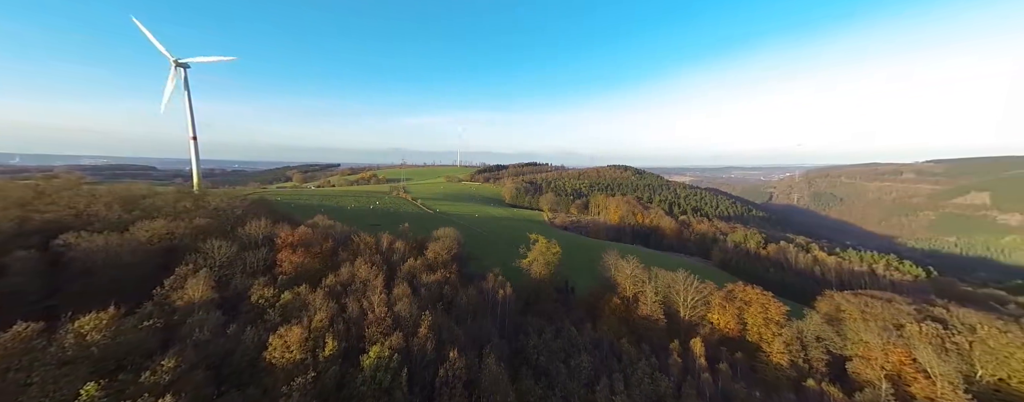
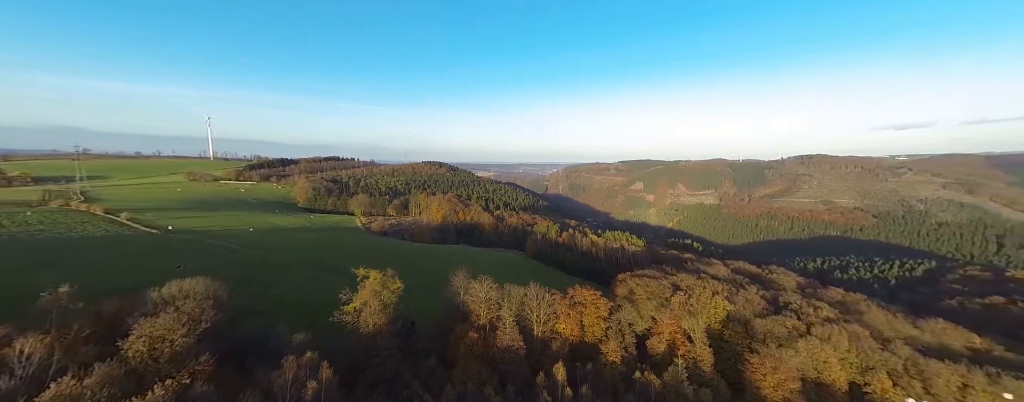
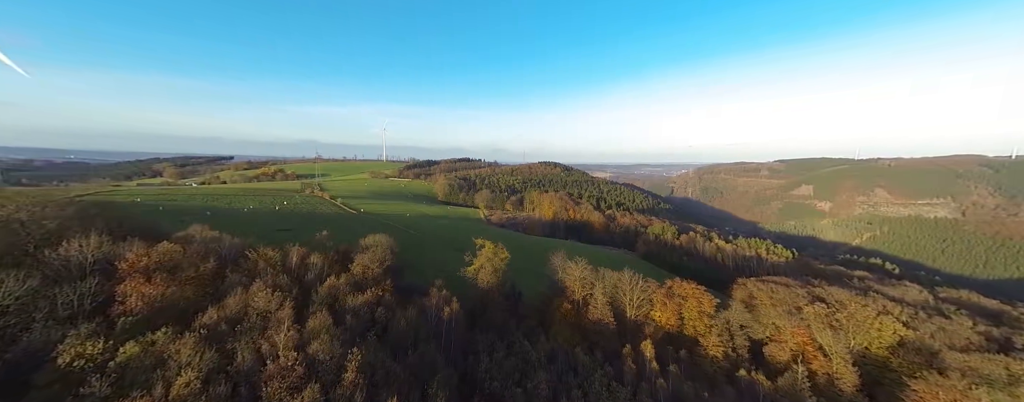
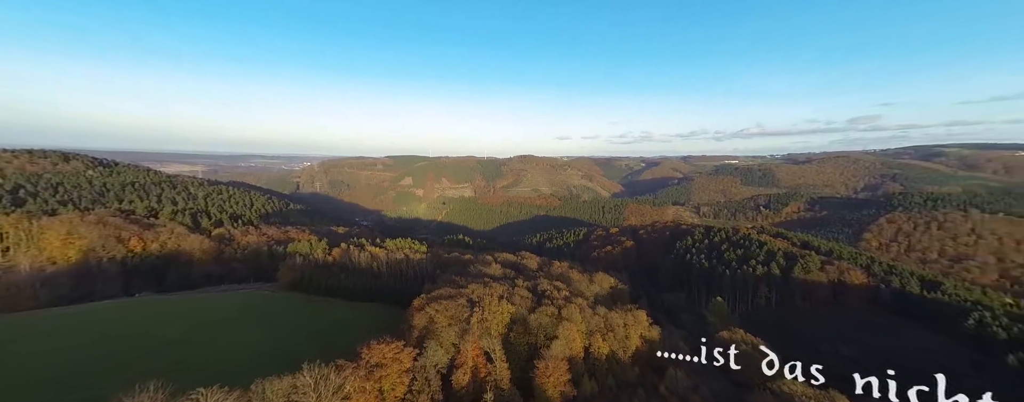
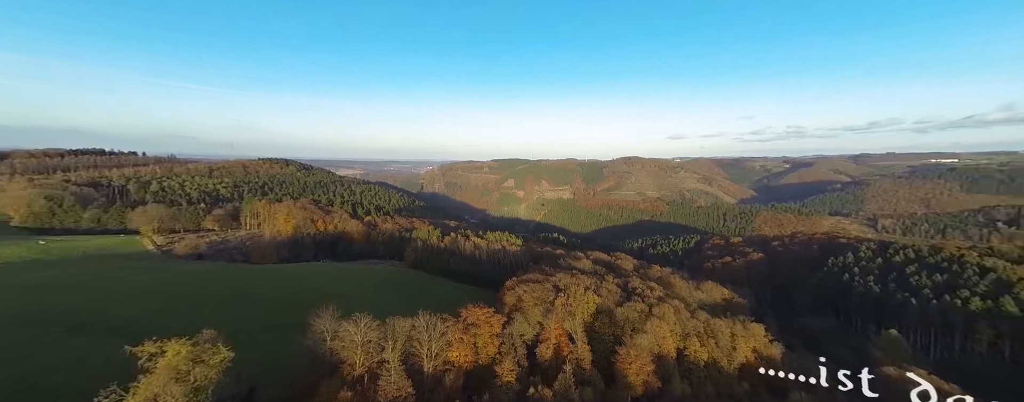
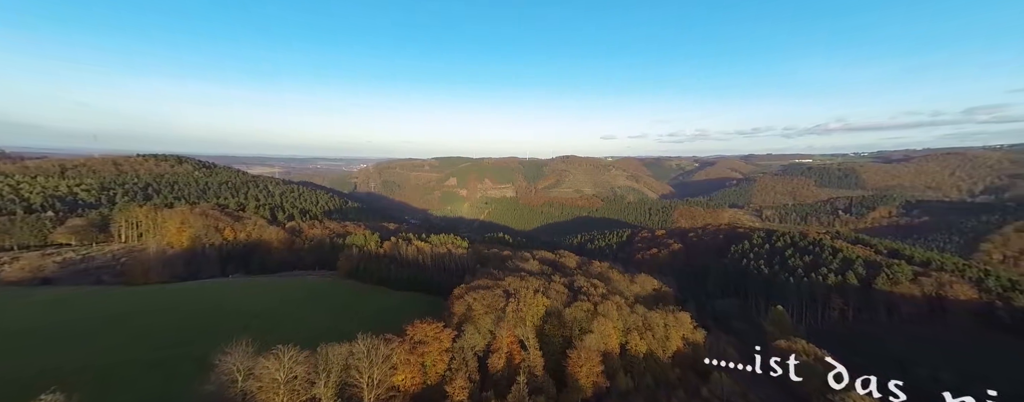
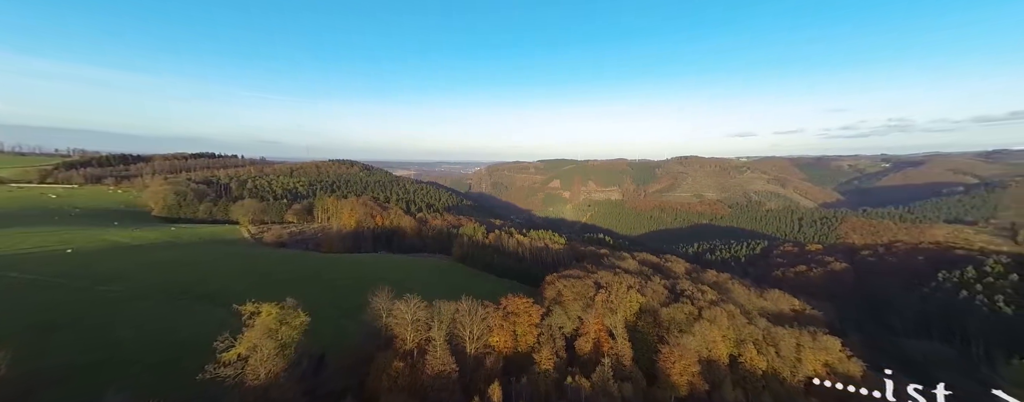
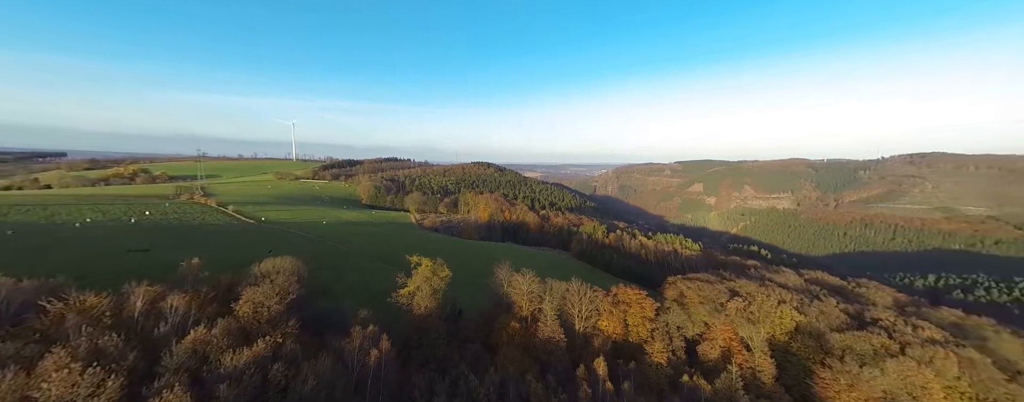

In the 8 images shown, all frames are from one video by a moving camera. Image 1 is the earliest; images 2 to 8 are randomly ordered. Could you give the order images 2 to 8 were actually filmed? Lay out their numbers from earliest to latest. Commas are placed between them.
3, 8, 2, 7, 5, 6, 4
